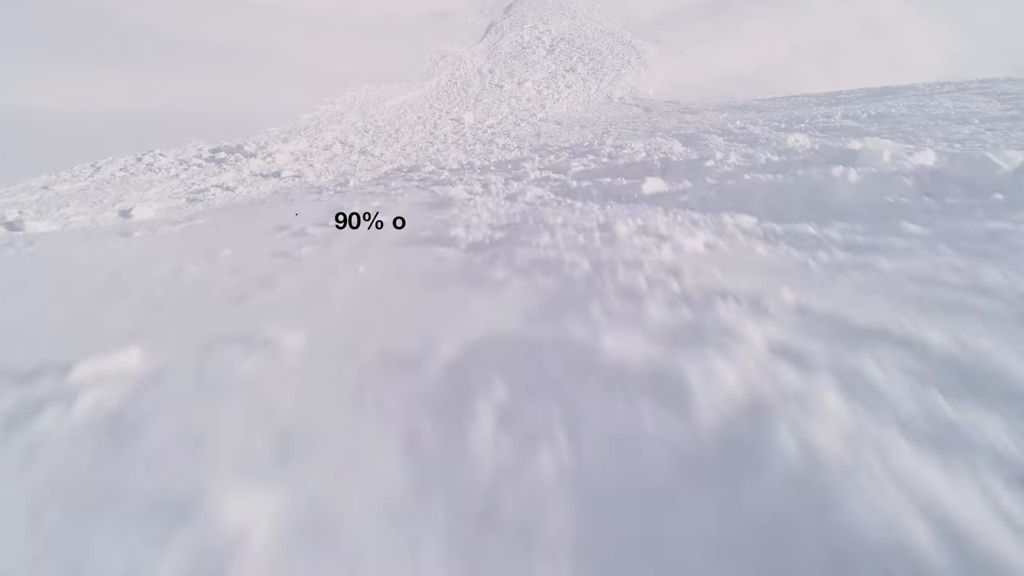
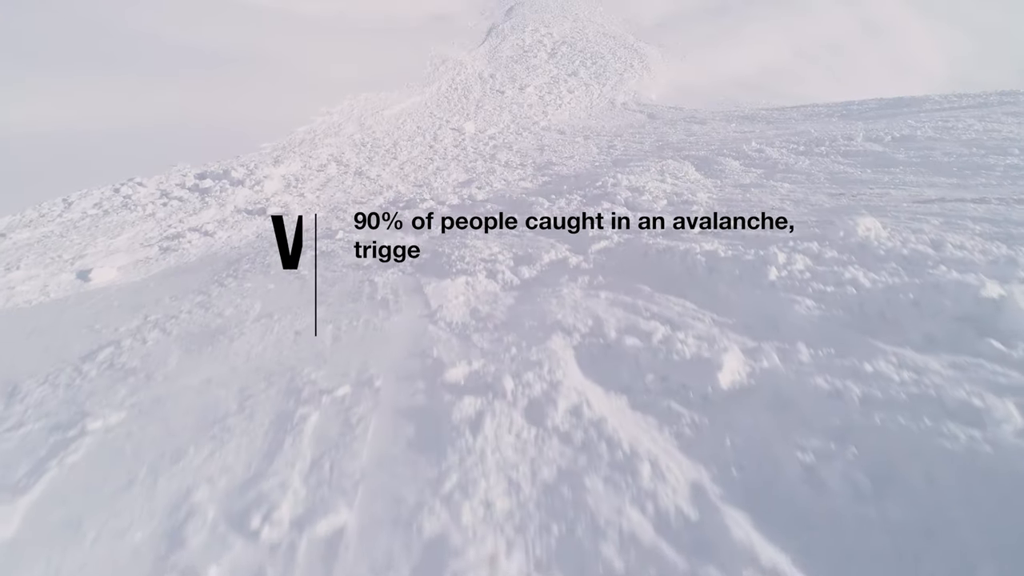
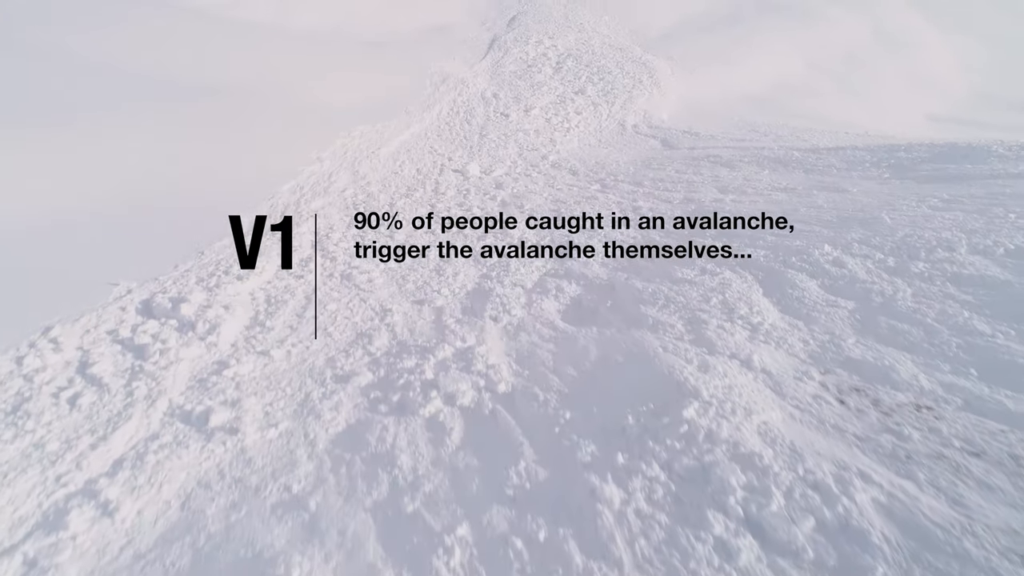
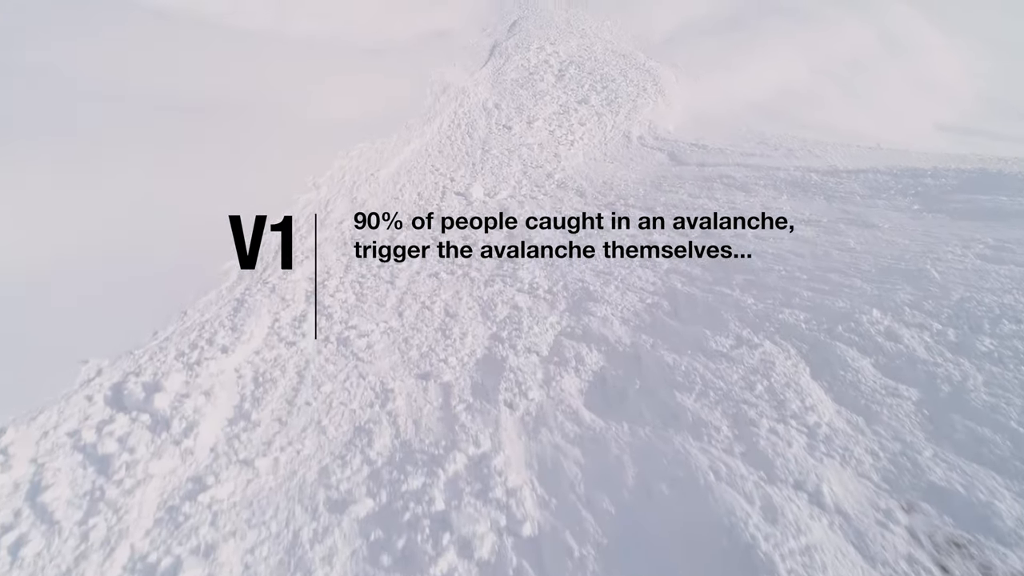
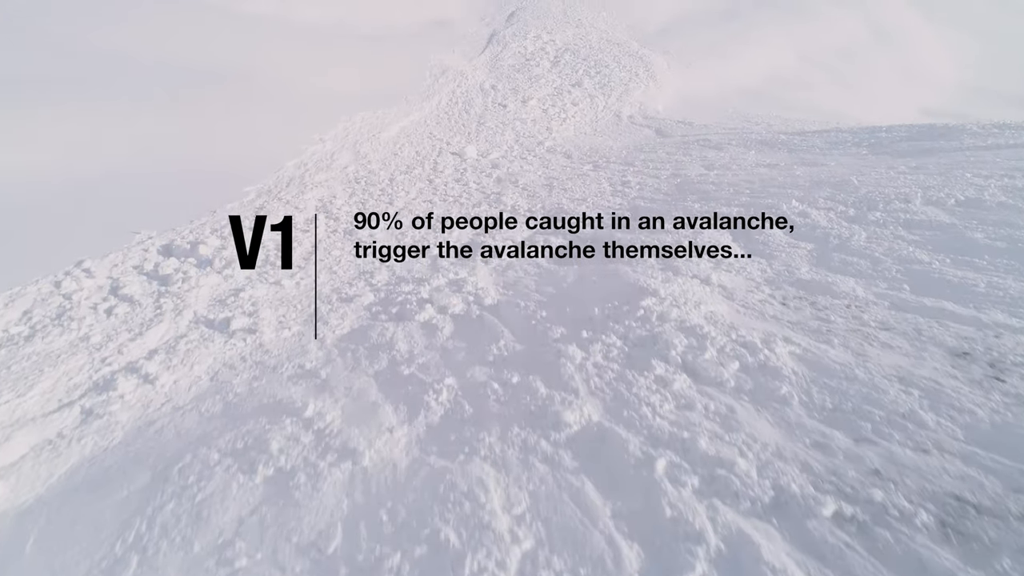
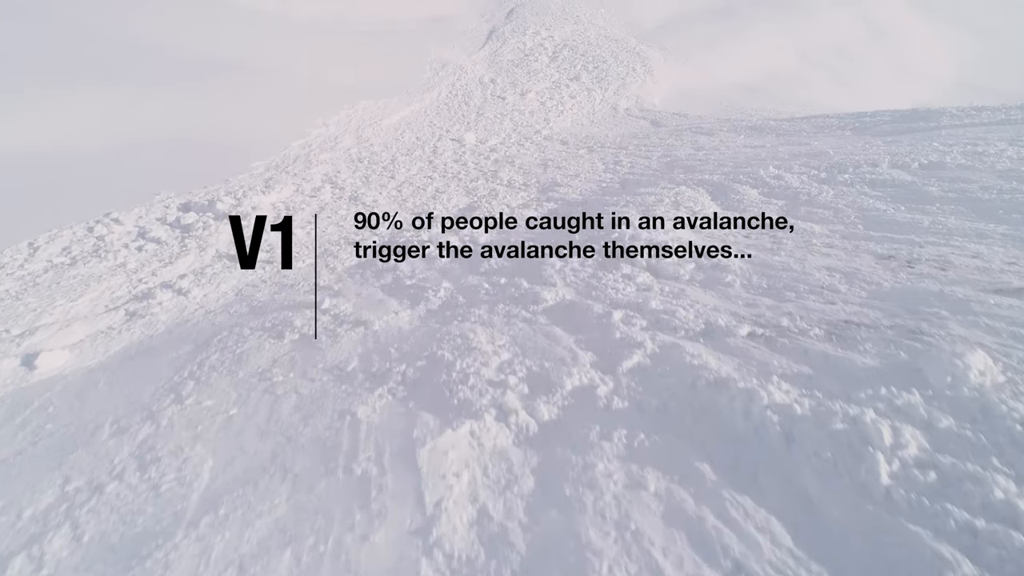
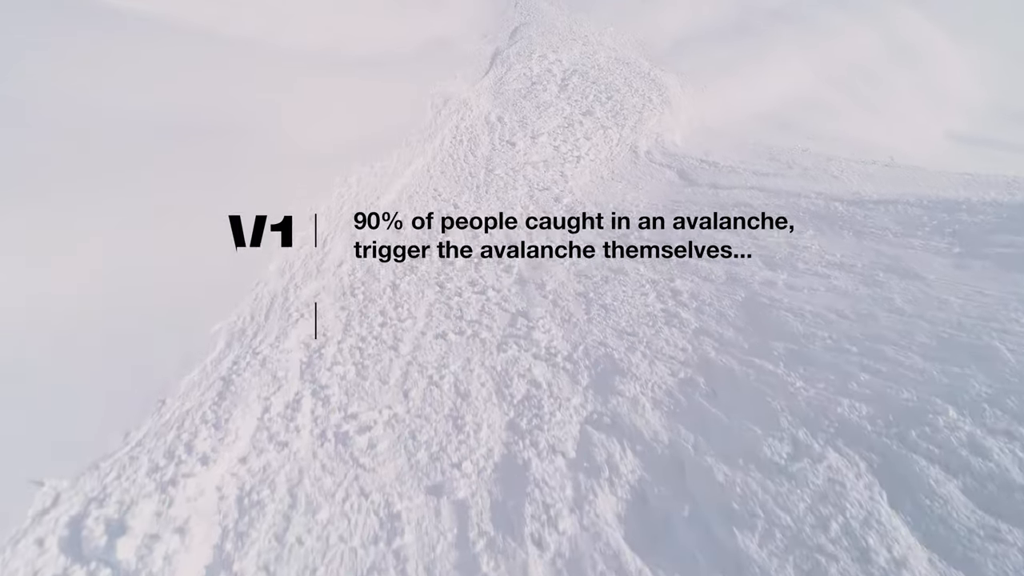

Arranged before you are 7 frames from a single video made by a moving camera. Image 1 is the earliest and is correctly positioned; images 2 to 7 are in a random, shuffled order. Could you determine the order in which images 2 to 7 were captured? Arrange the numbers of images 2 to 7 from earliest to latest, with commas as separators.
2, 6, 5, 3, 4, 7
